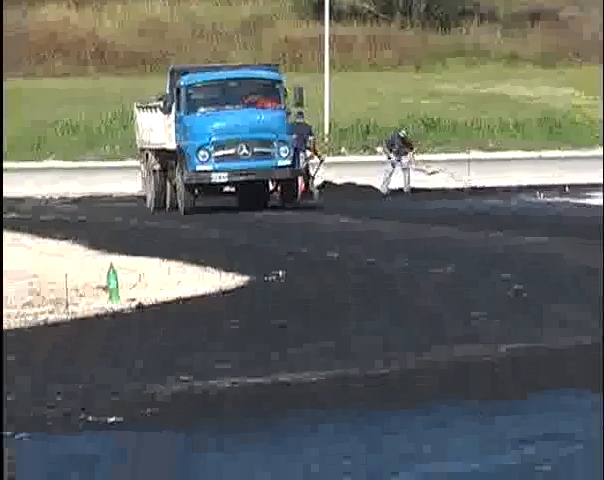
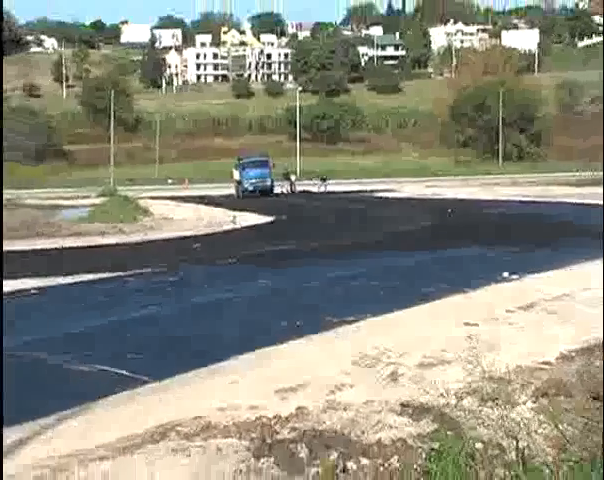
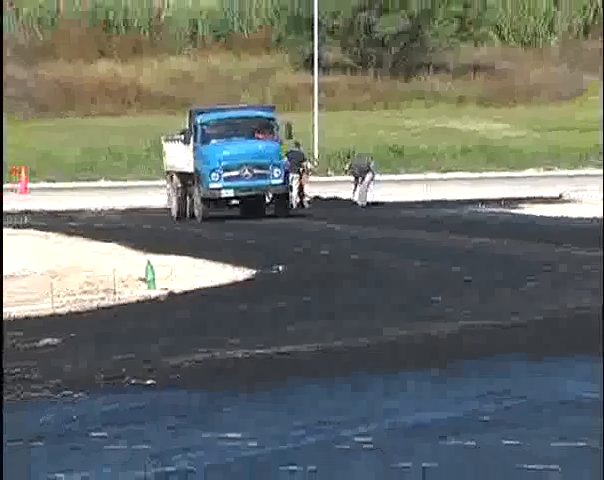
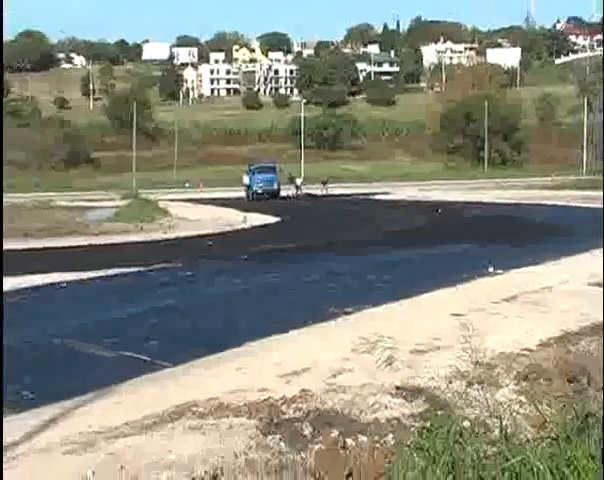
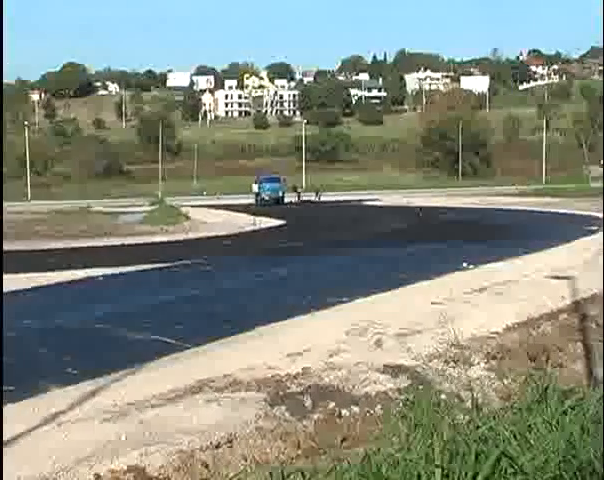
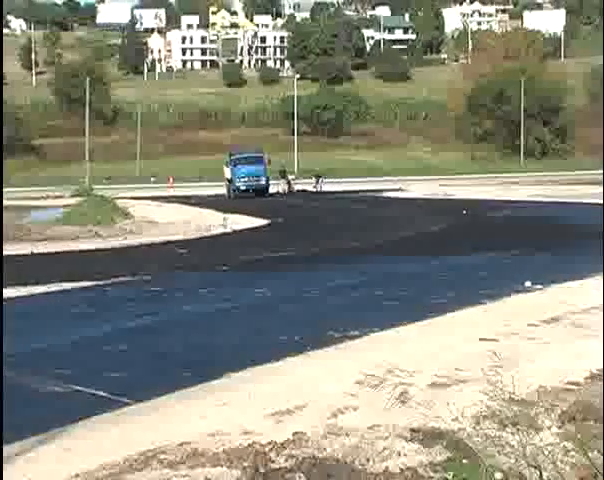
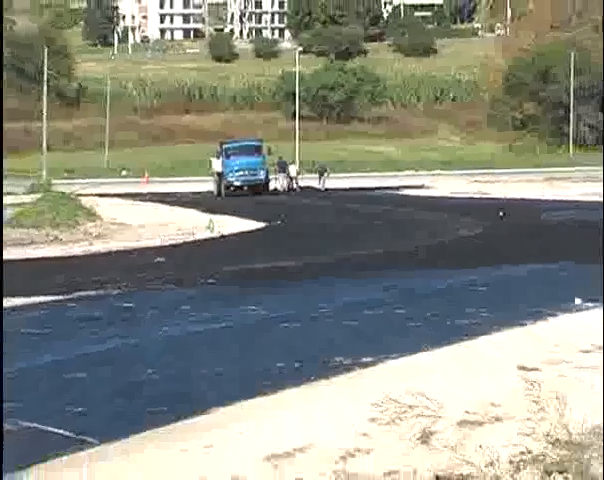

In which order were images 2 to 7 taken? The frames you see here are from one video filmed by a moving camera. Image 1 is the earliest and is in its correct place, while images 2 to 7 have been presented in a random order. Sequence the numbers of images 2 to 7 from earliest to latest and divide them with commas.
3, 7, 6, 2, 4, 5
